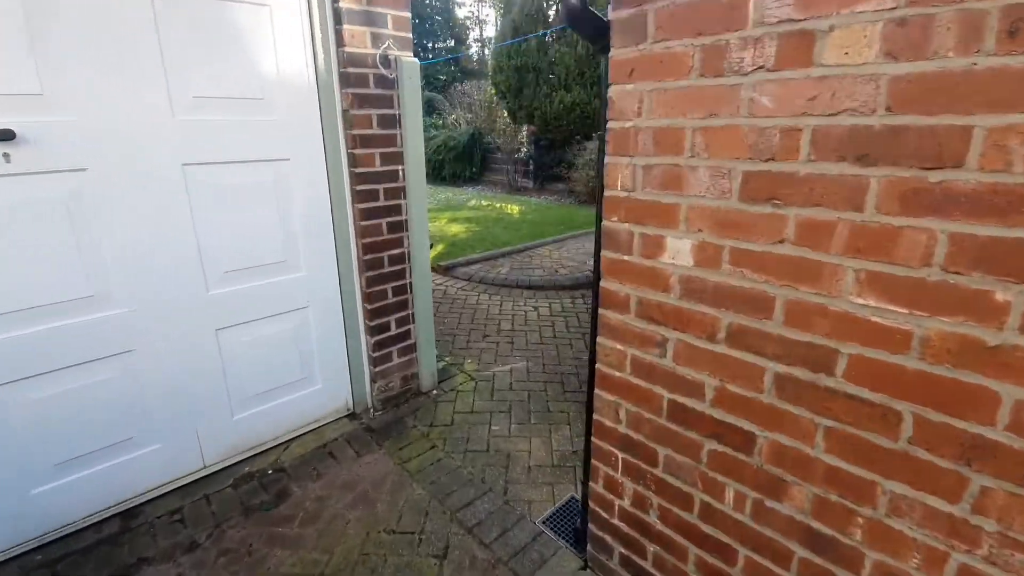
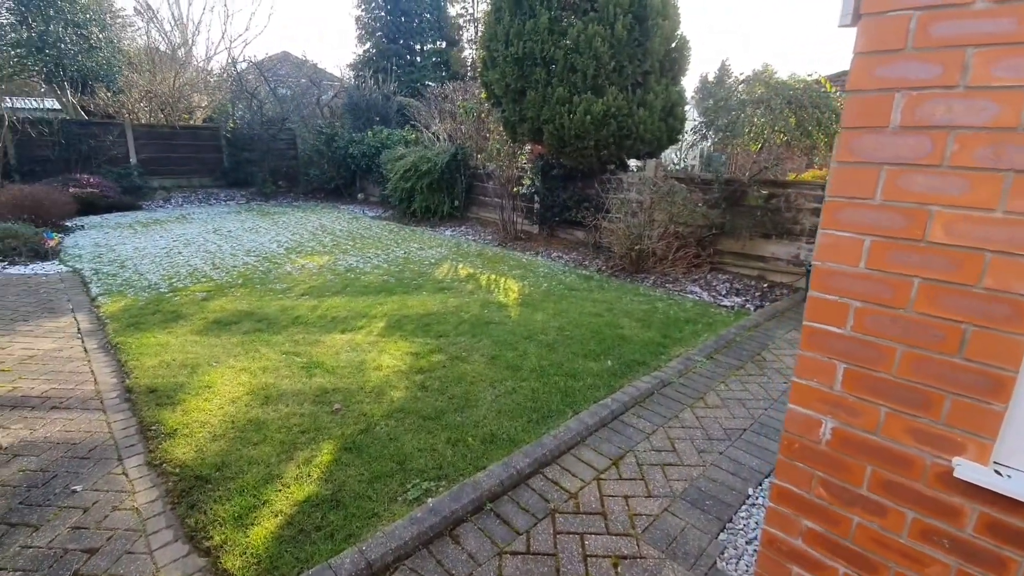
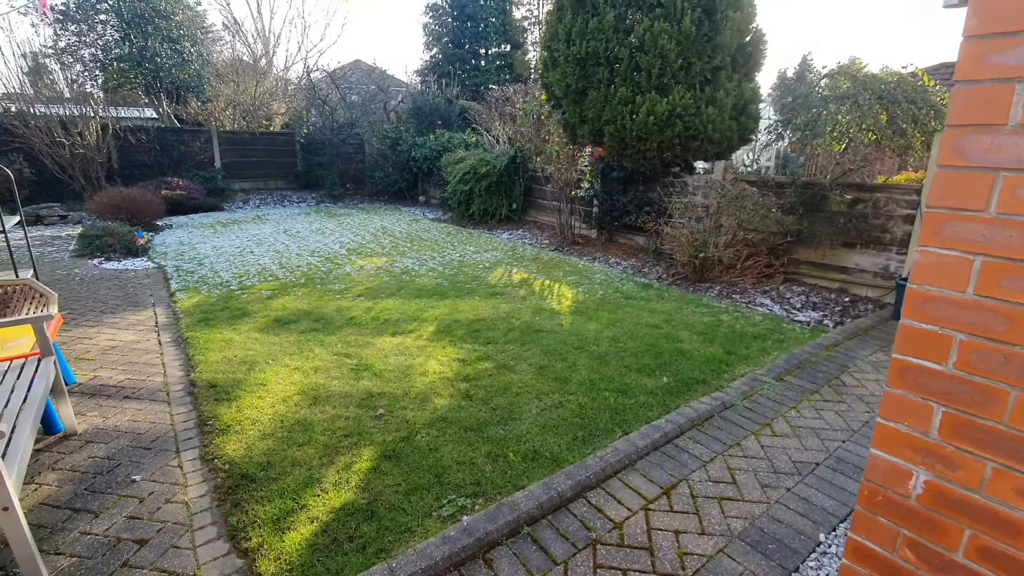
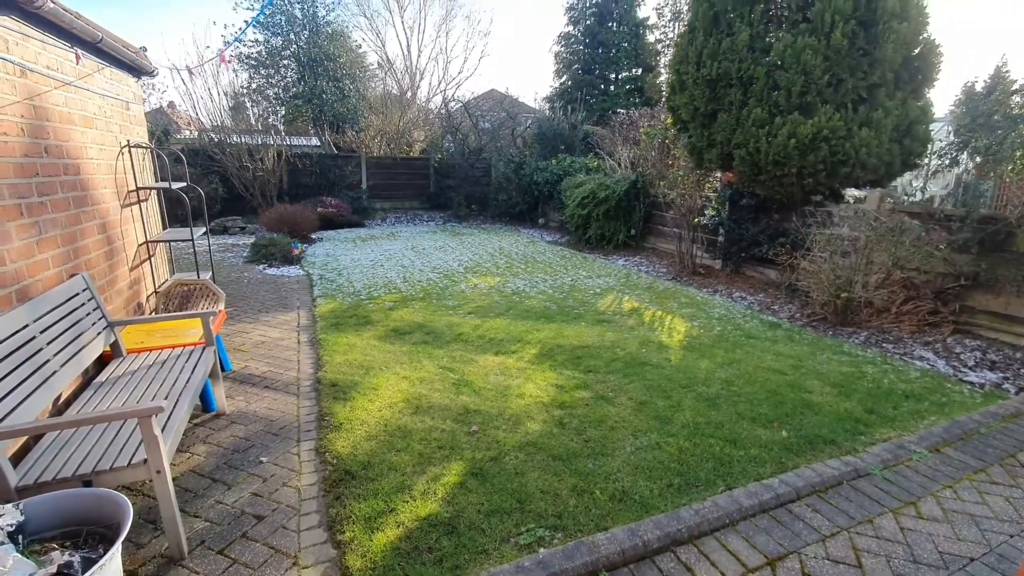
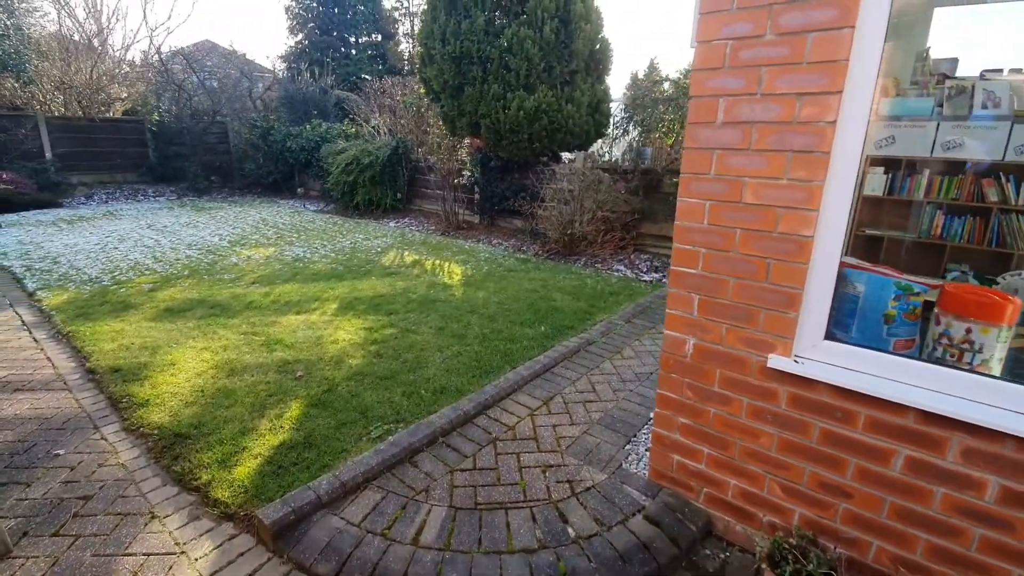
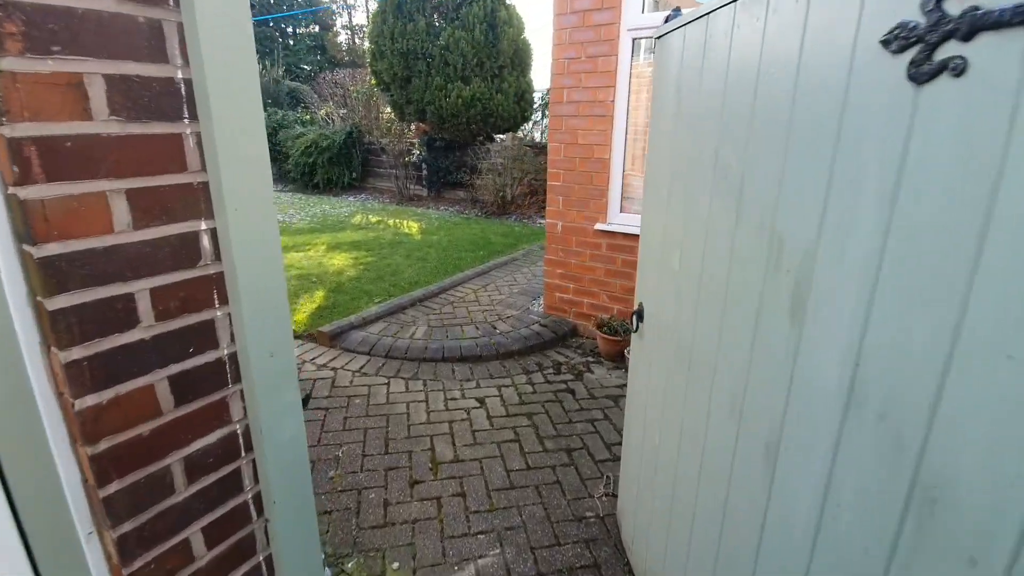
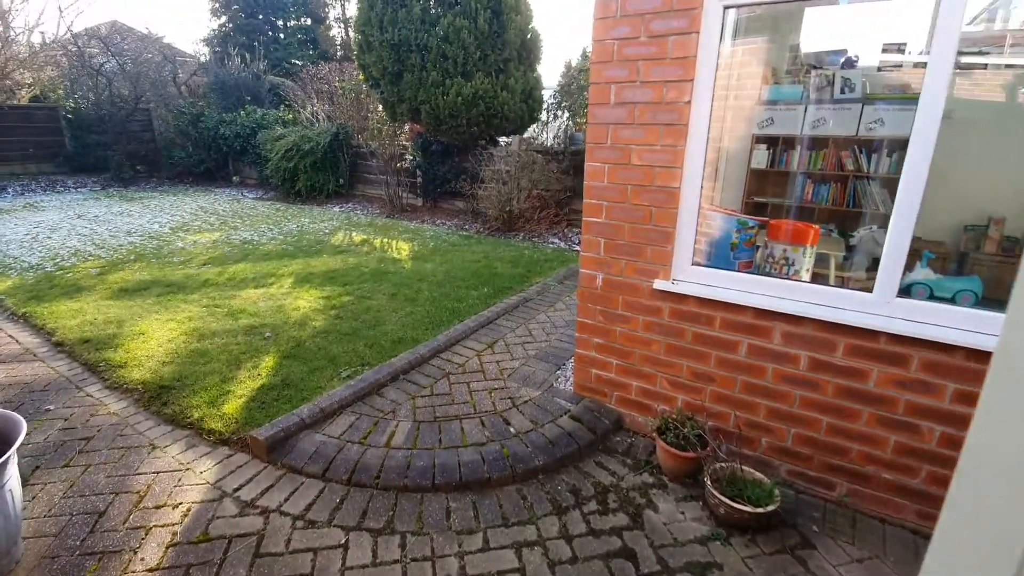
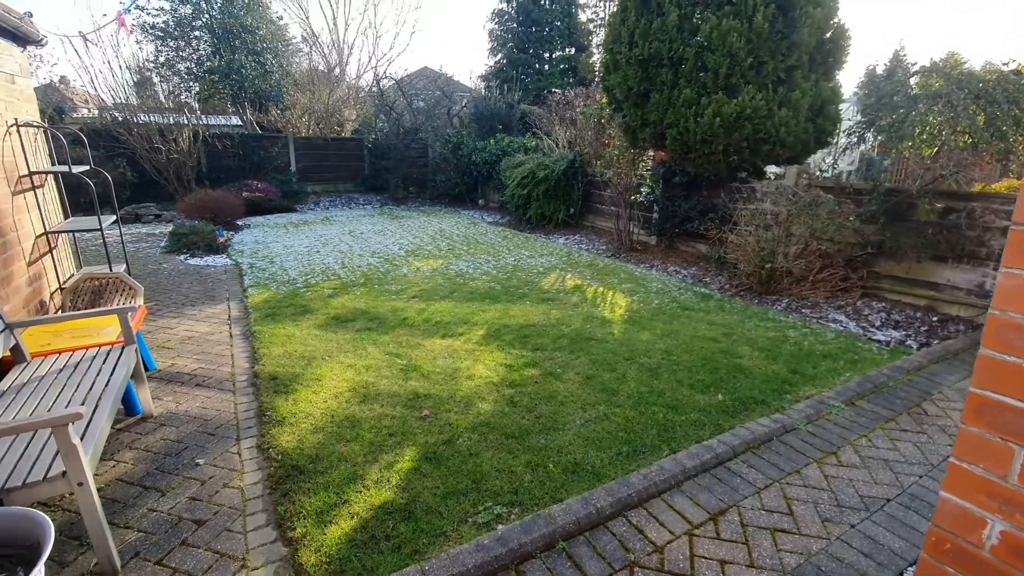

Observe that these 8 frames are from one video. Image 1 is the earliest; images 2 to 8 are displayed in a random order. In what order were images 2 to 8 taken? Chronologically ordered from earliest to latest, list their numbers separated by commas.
6, 7, 5, 2, 3, 8, 4
